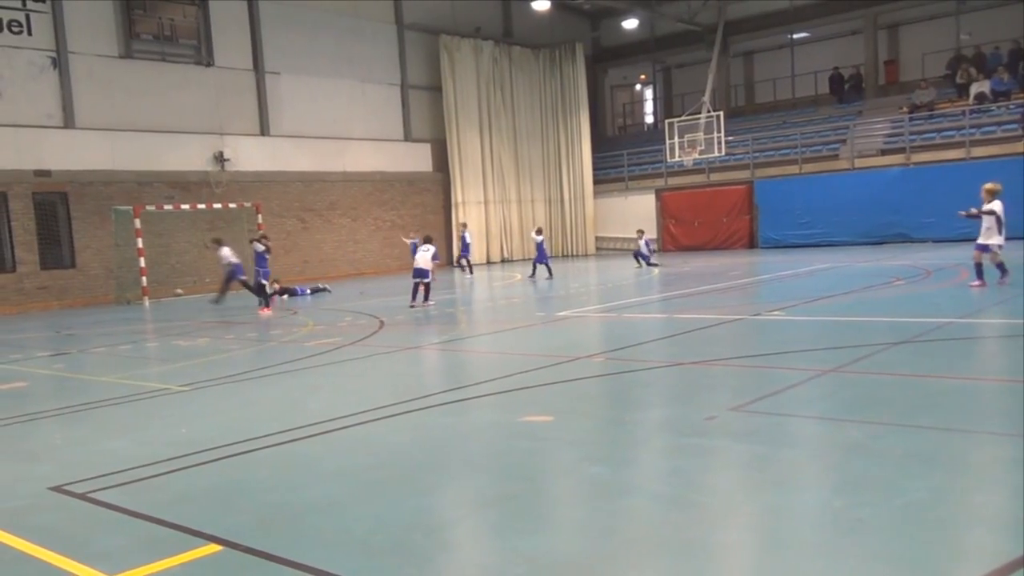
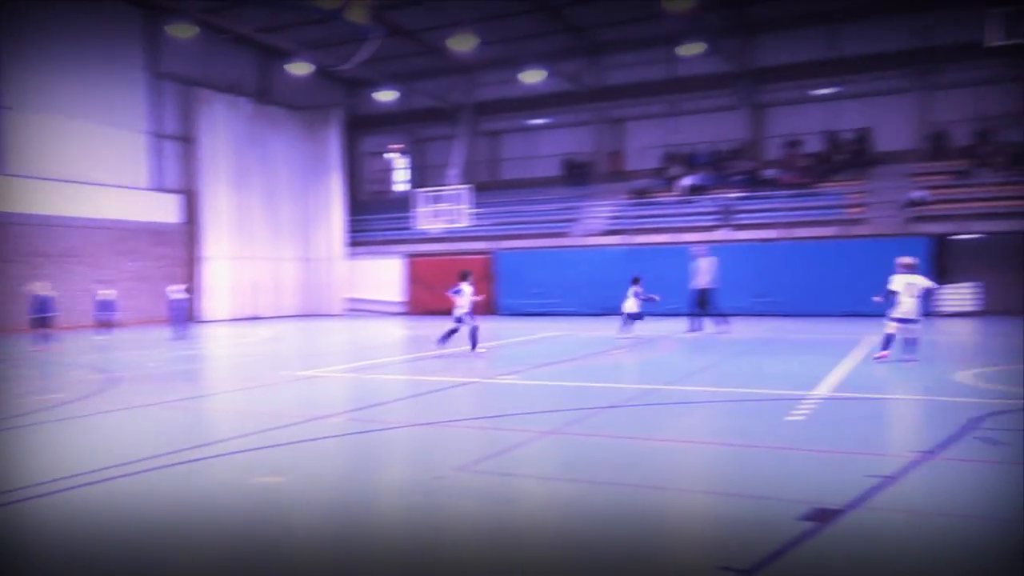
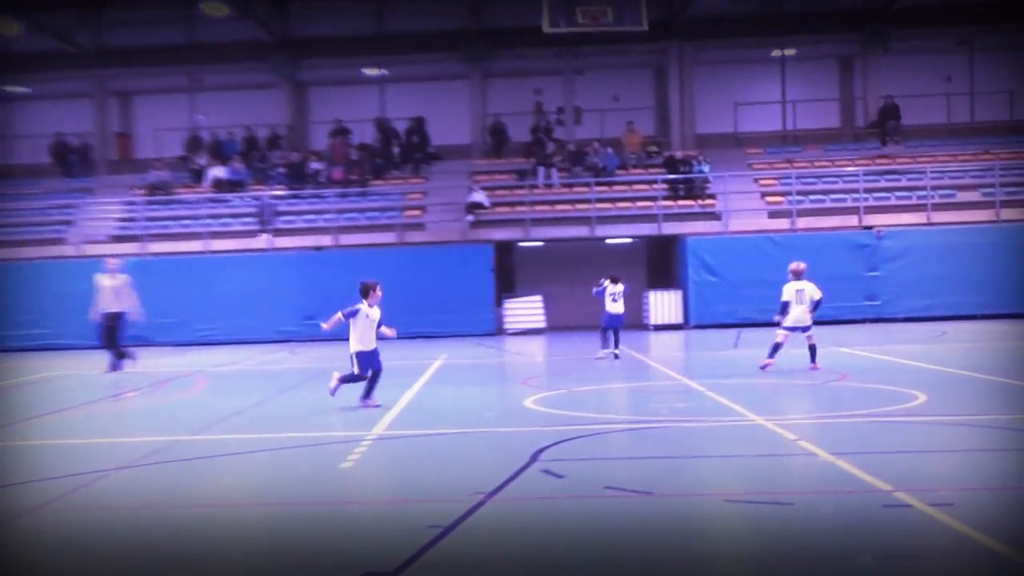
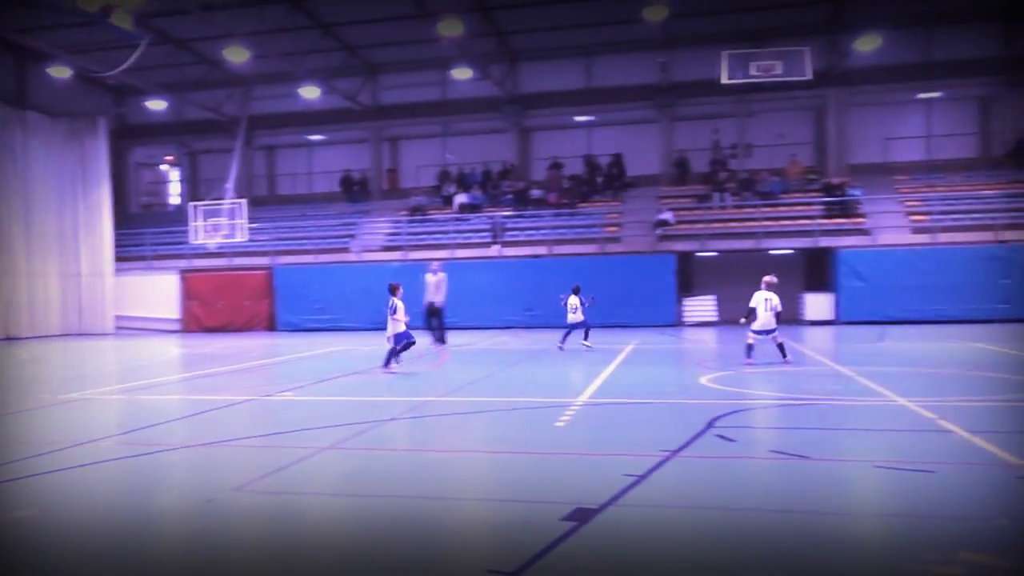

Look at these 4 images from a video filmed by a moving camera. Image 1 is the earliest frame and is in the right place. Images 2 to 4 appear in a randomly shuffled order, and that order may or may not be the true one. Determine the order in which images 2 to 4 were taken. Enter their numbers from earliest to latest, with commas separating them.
2, 4, 3
